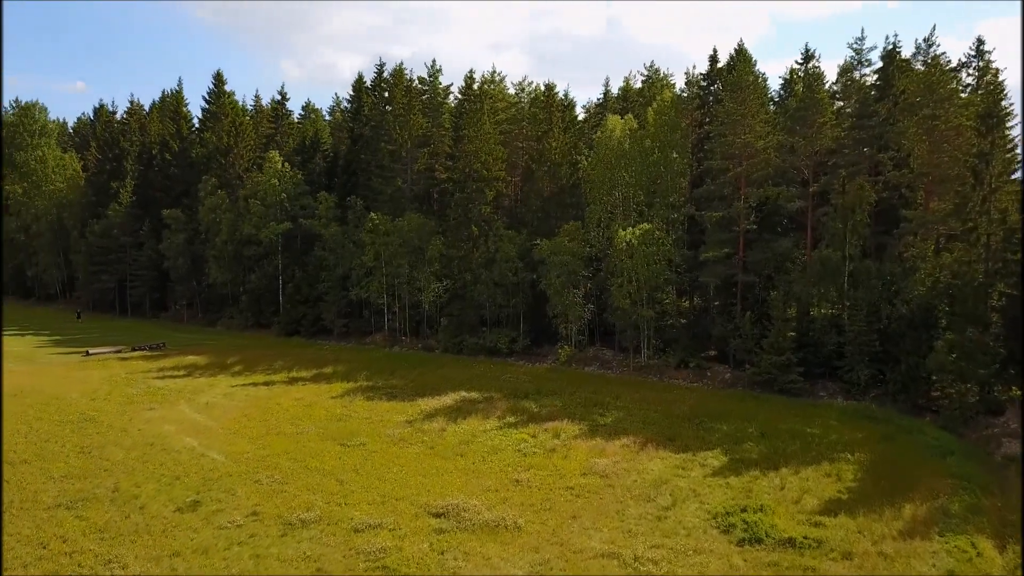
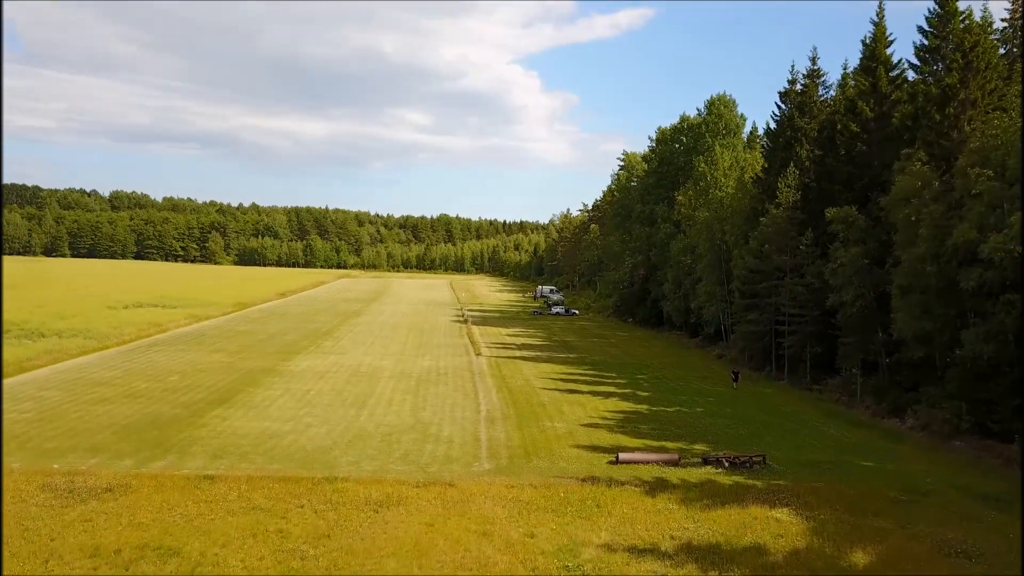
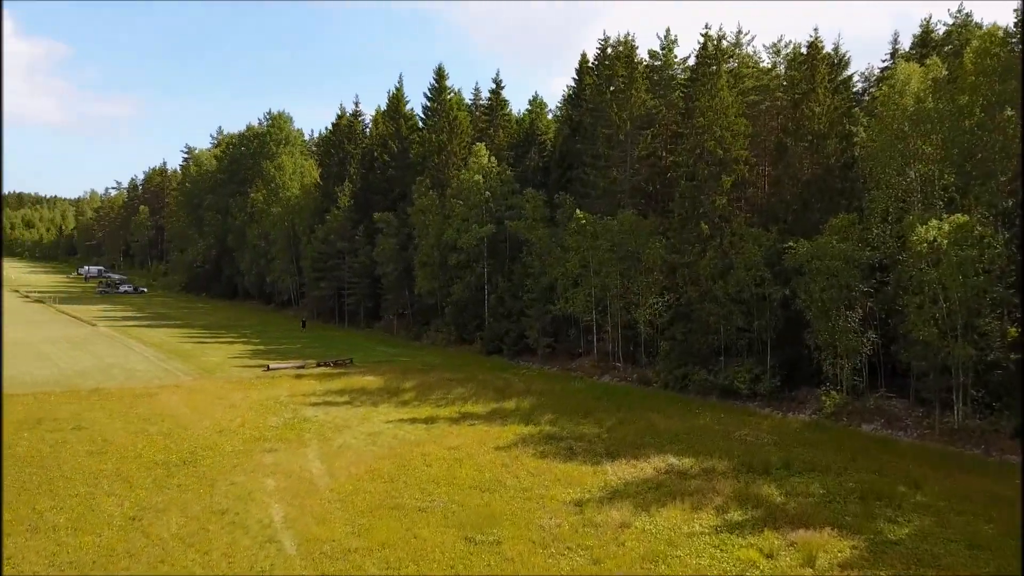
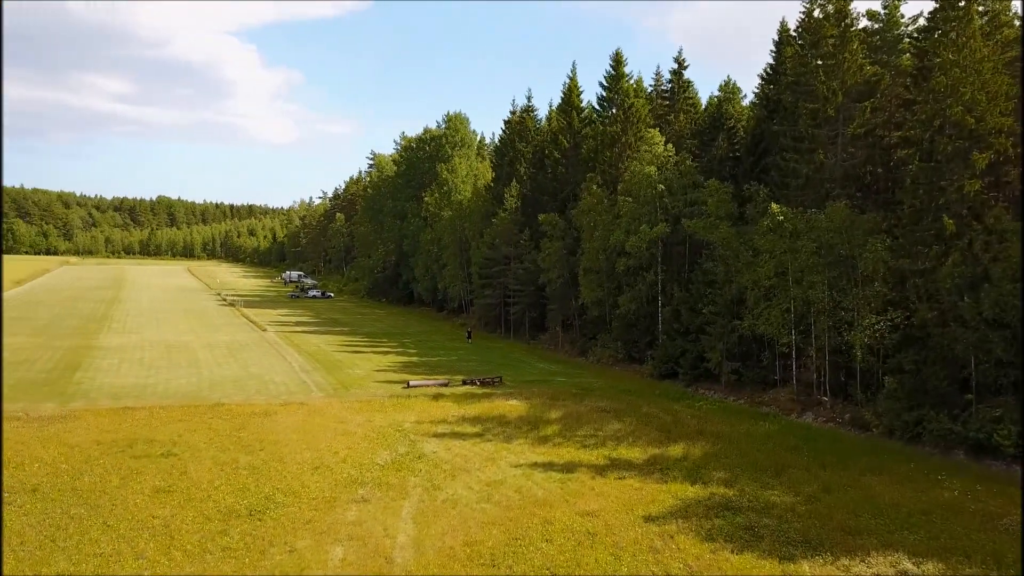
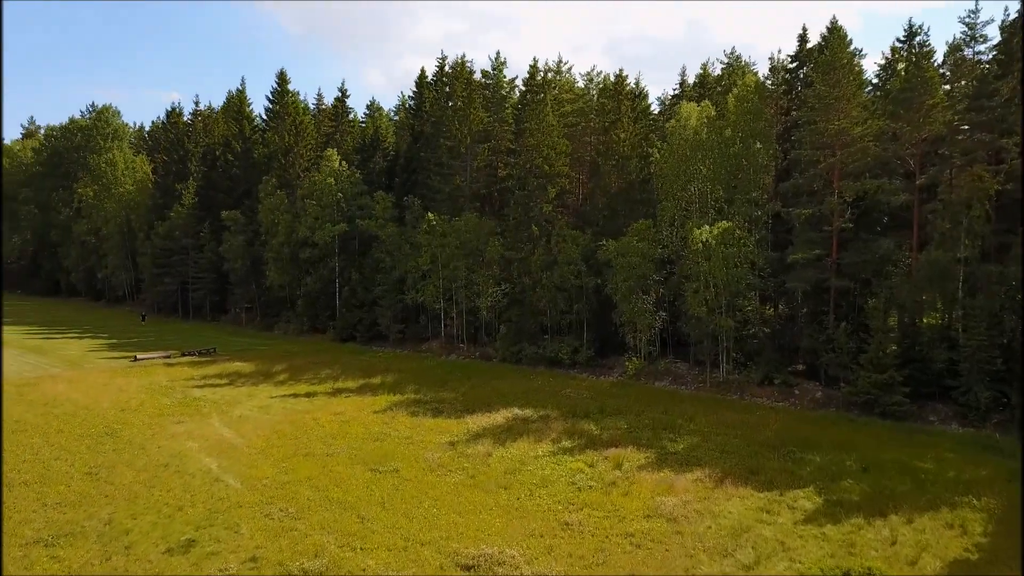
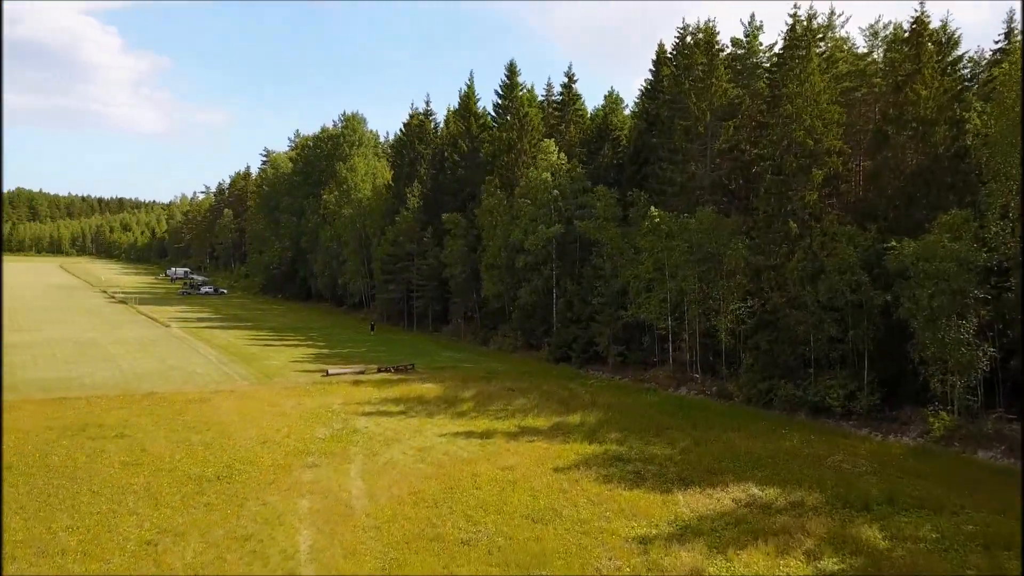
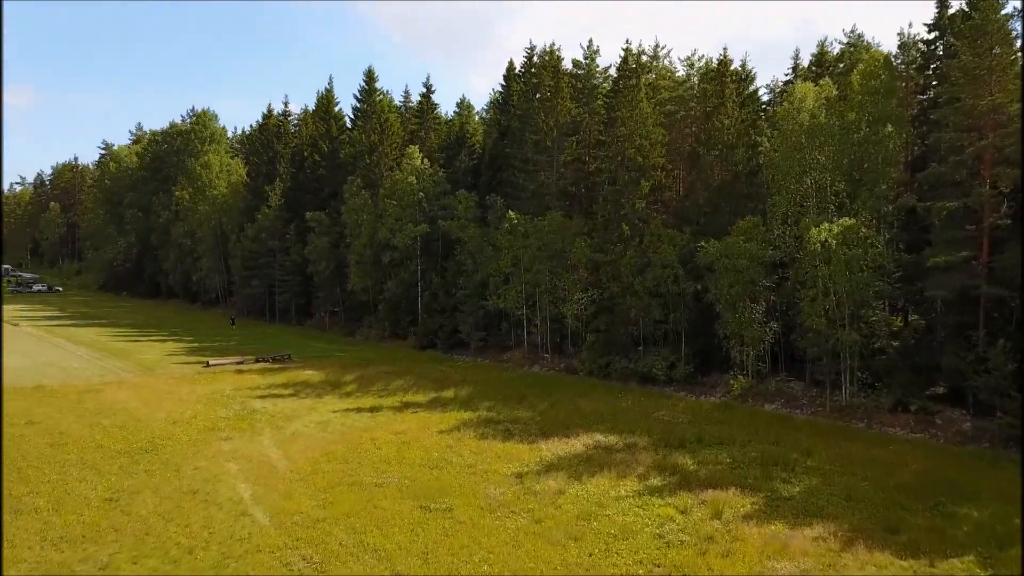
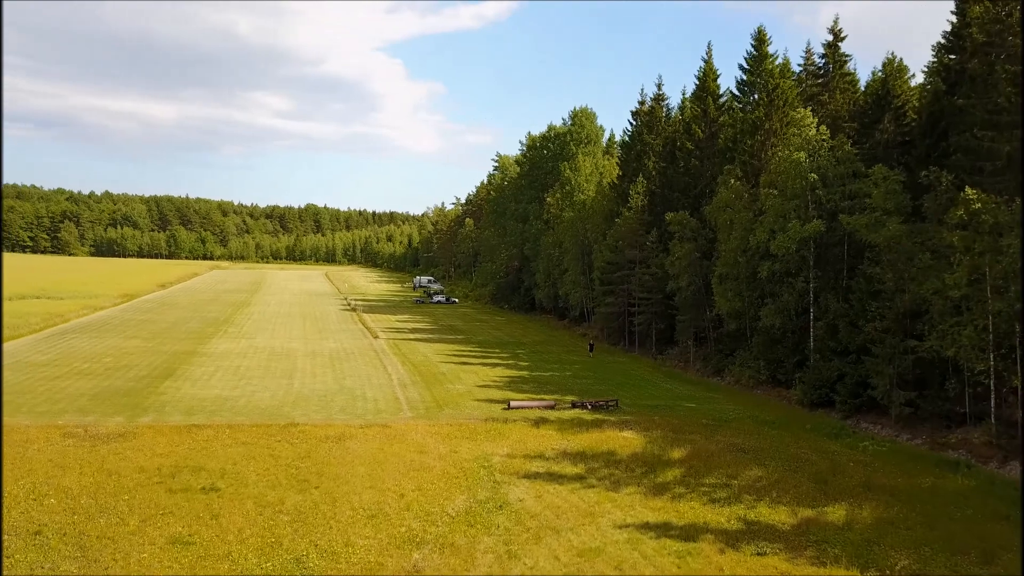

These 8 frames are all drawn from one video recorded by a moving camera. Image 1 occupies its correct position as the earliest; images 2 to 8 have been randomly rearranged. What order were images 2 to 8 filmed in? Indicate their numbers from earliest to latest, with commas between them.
5, 7, 3, 6, 4, 8, 2
